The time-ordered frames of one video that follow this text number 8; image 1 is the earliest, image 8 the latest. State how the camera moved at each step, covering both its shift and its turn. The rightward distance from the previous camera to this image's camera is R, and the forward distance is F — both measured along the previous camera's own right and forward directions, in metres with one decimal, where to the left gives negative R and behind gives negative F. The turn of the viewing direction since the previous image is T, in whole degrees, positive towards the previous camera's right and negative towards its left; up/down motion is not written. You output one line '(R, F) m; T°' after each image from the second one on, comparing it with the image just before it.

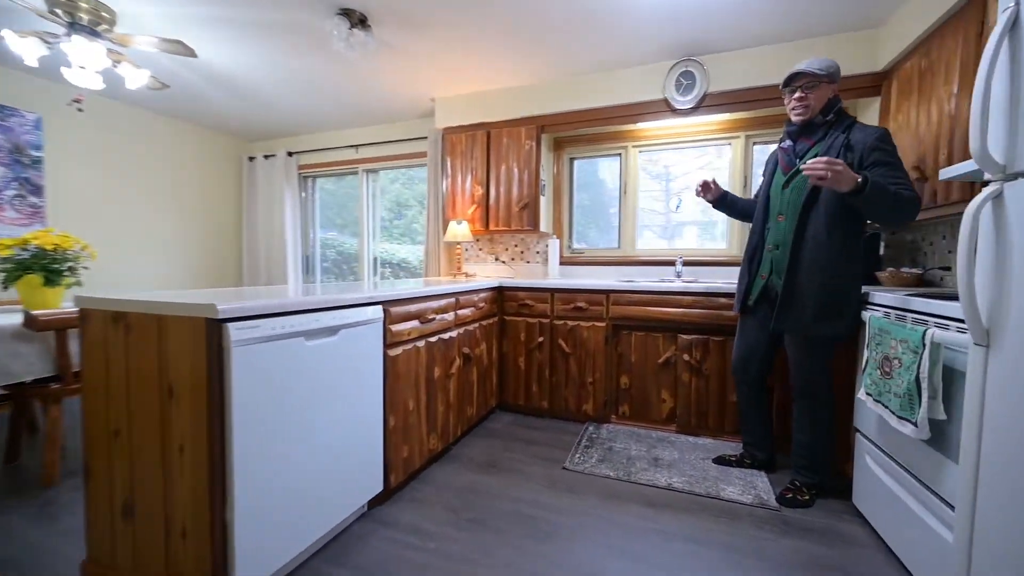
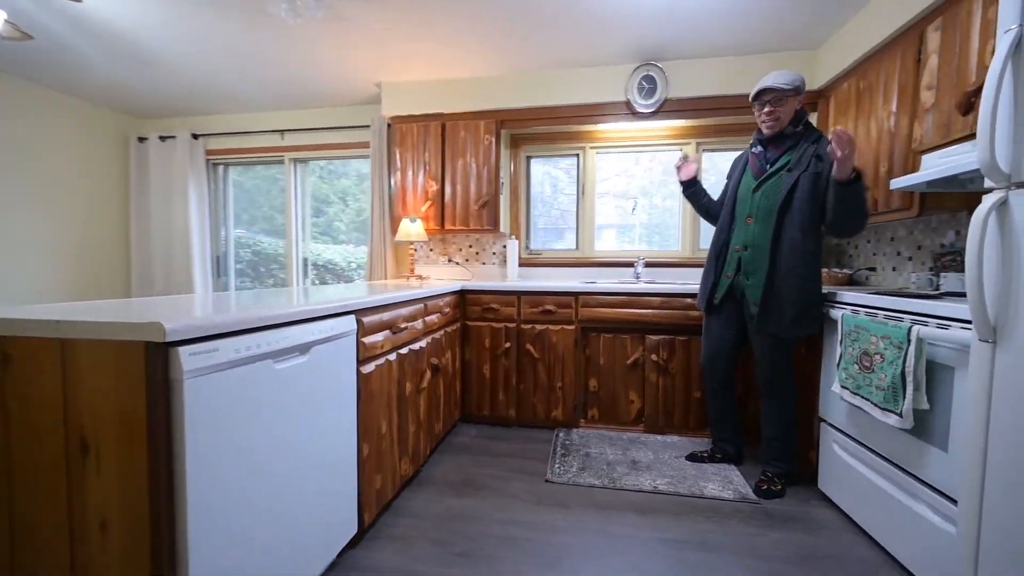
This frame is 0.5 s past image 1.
(-0.2, +0.2) m; +11°
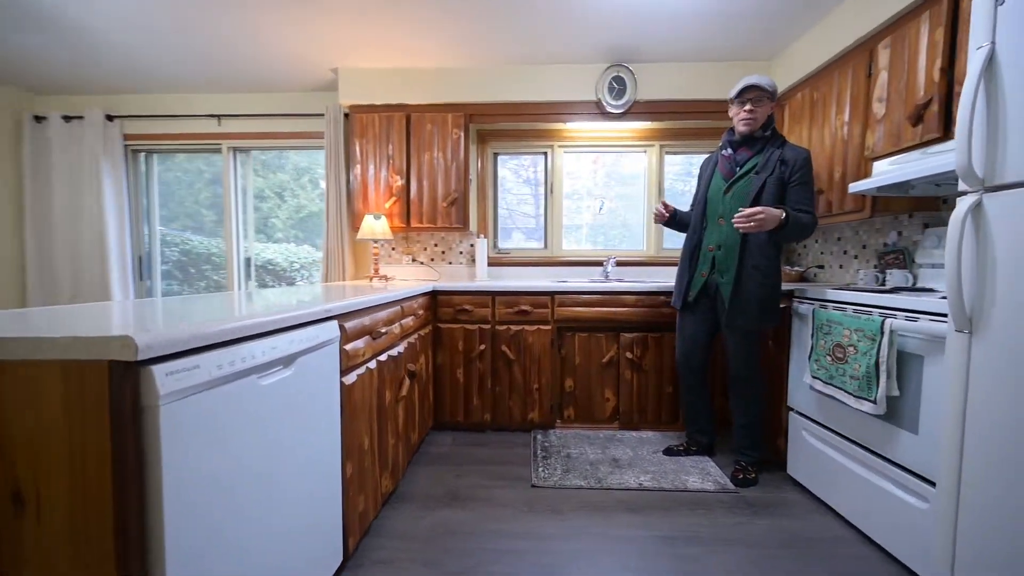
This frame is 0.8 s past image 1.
(-0.2, +0.1) m; +8°
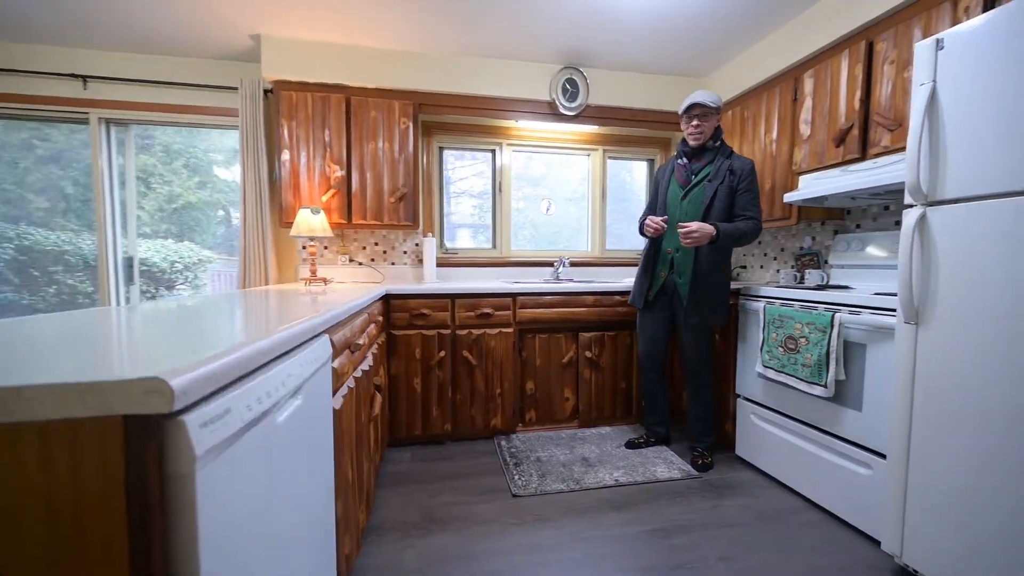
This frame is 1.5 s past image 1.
(-0.3, +0.1) m; +13°
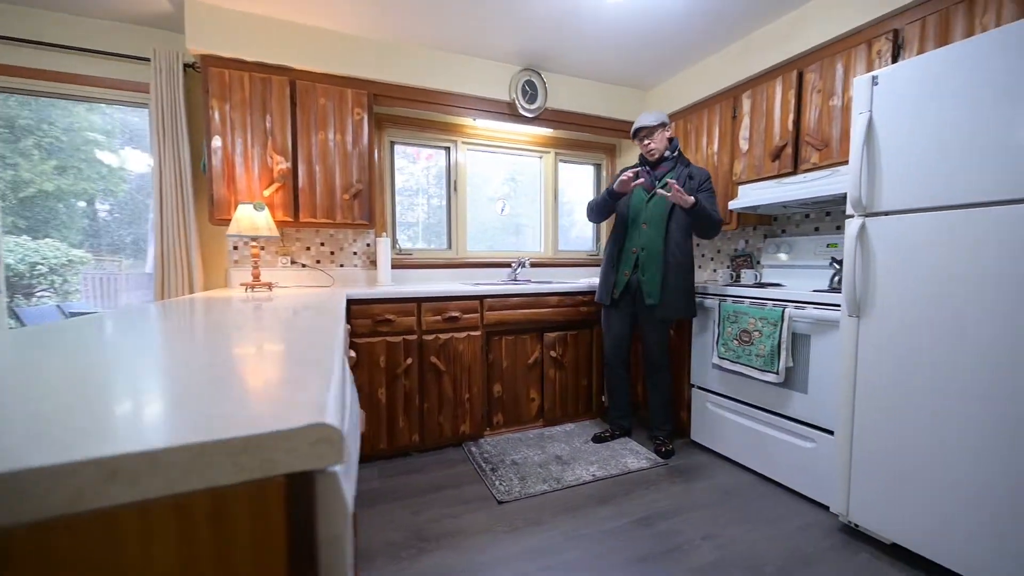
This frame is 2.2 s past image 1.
(-0.3, +0.1) m; +11°
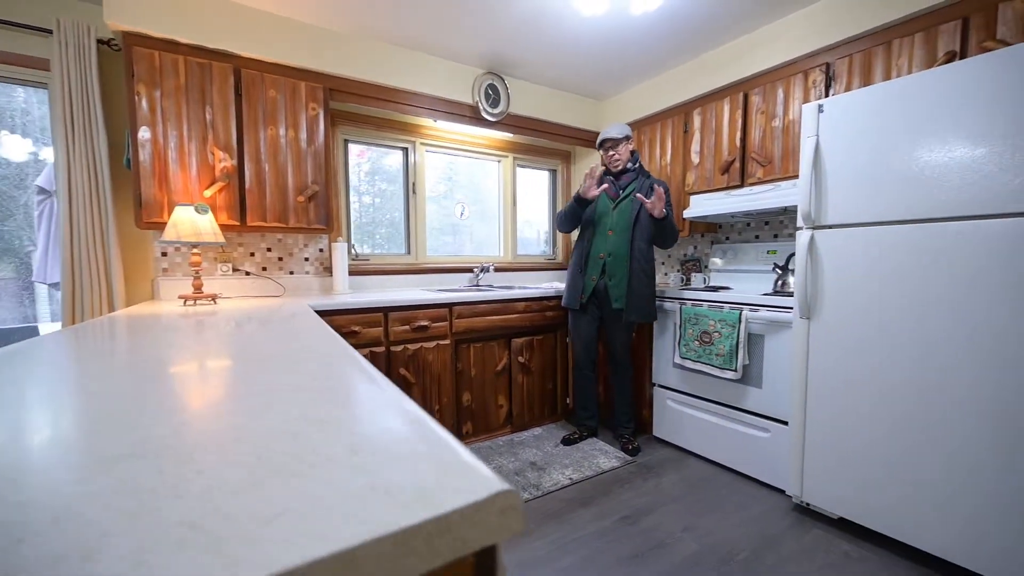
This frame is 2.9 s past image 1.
(-0.2, 0.0) m; +9°
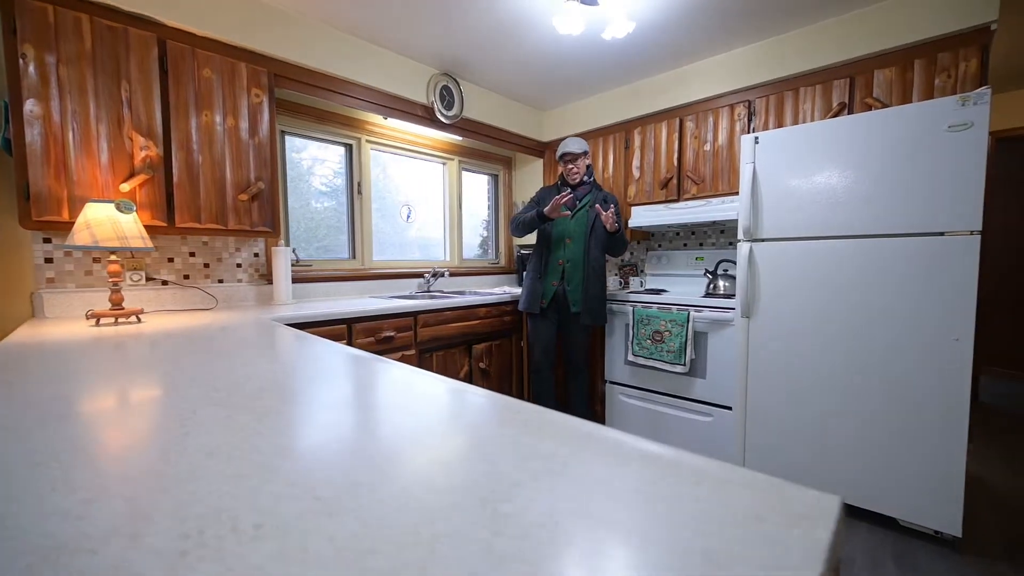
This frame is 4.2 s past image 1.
(-0.3, 0.0) m; +14°
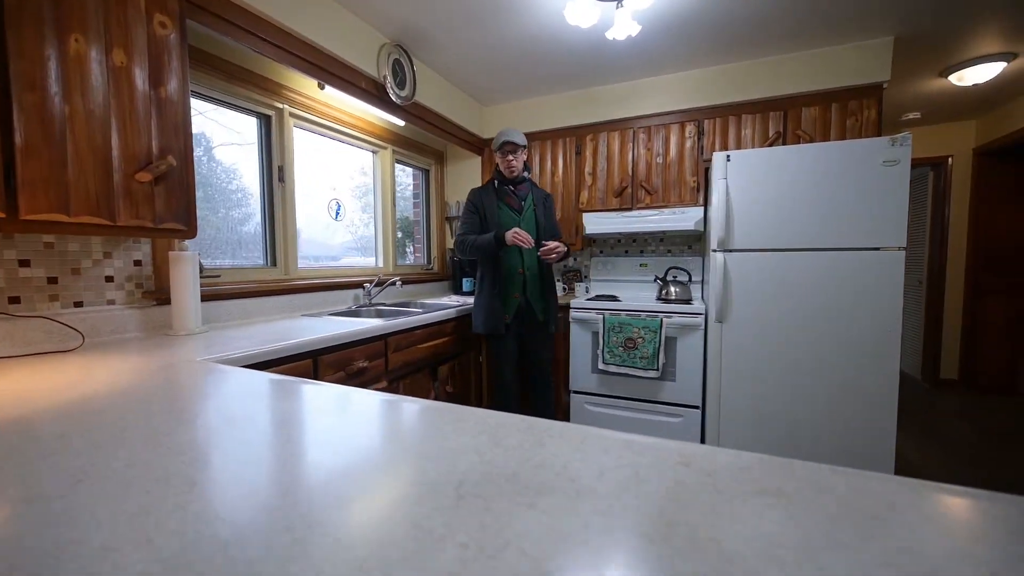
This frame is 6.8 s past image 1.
(-0.6, +0.3) m; +20°
